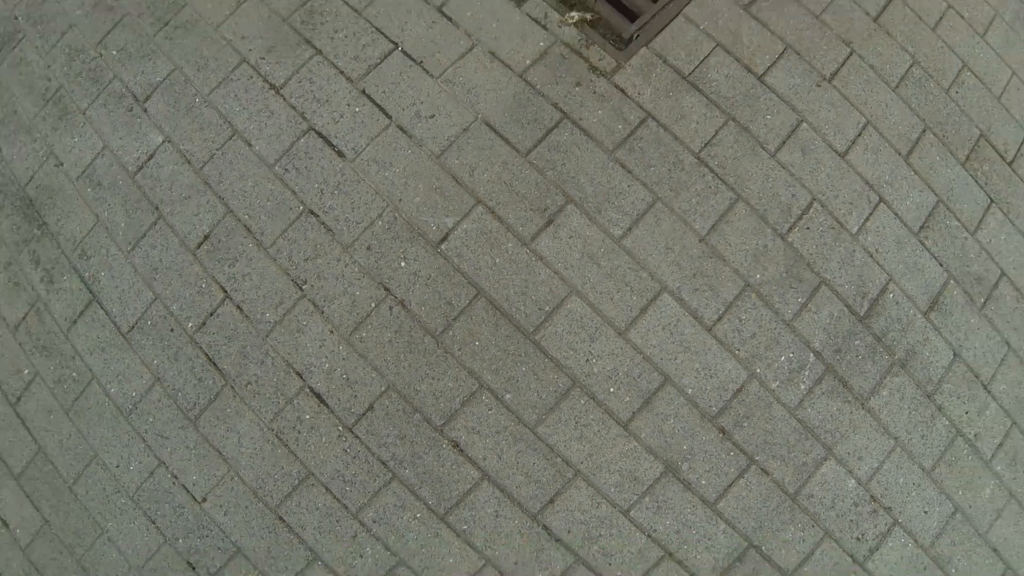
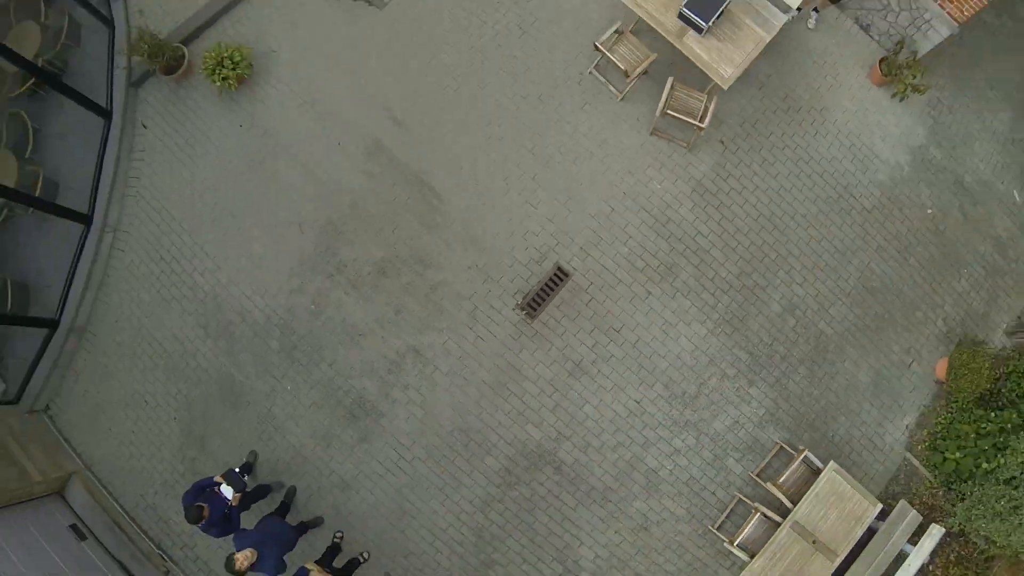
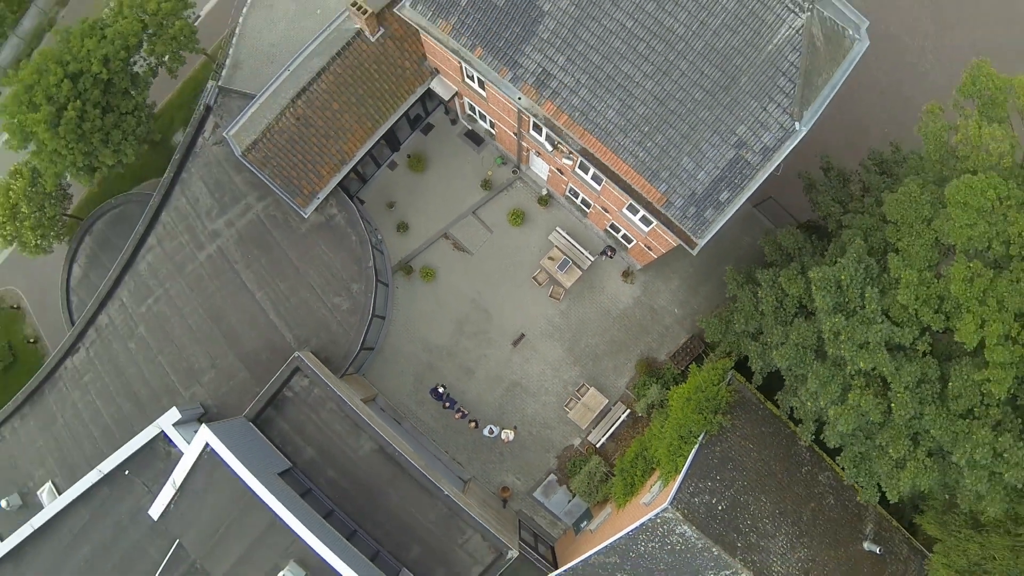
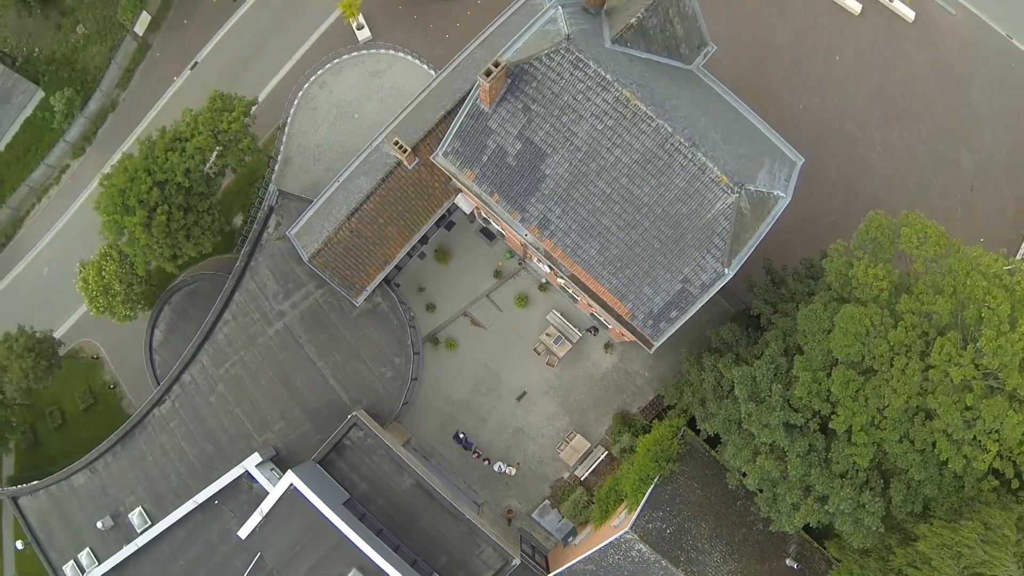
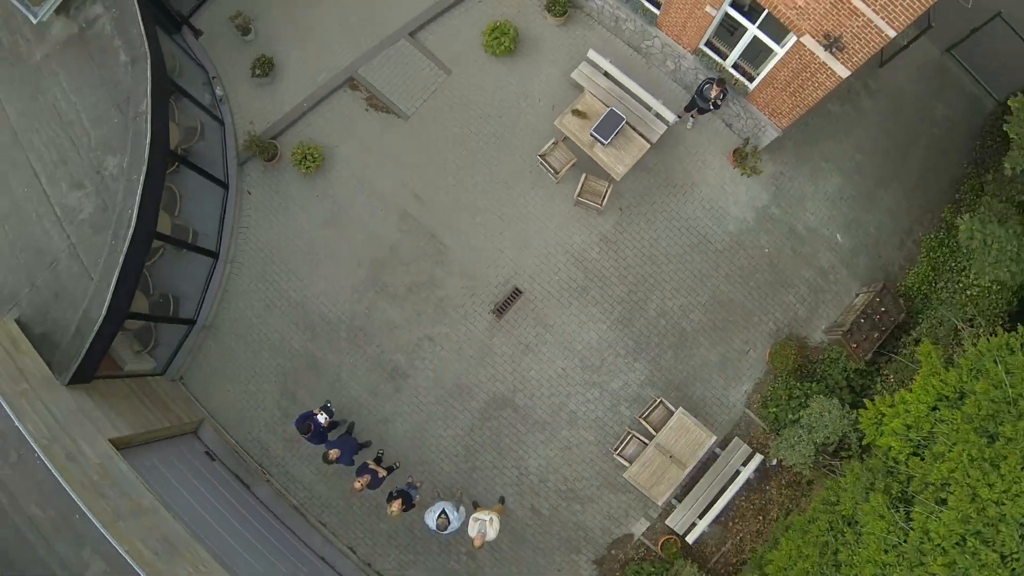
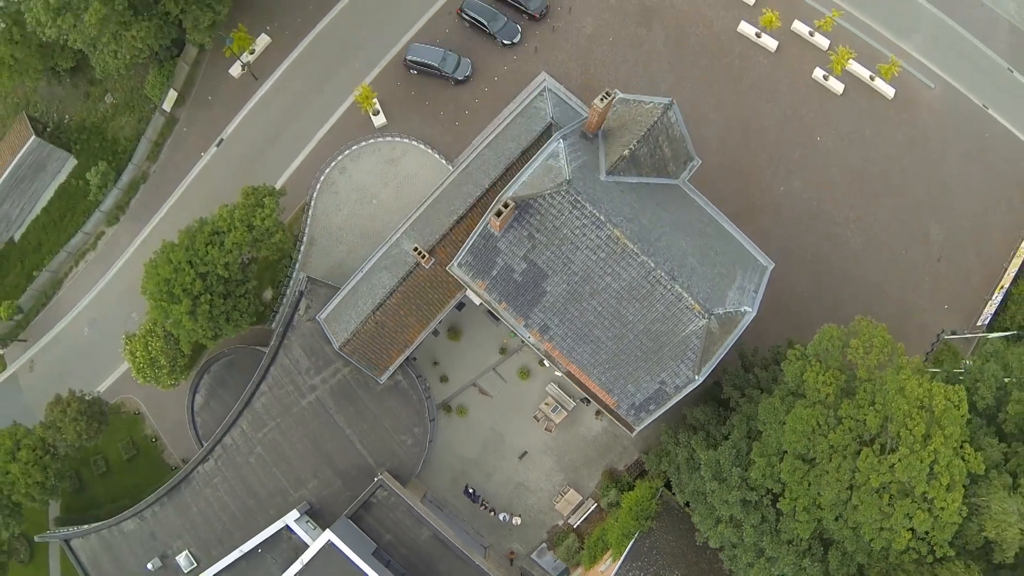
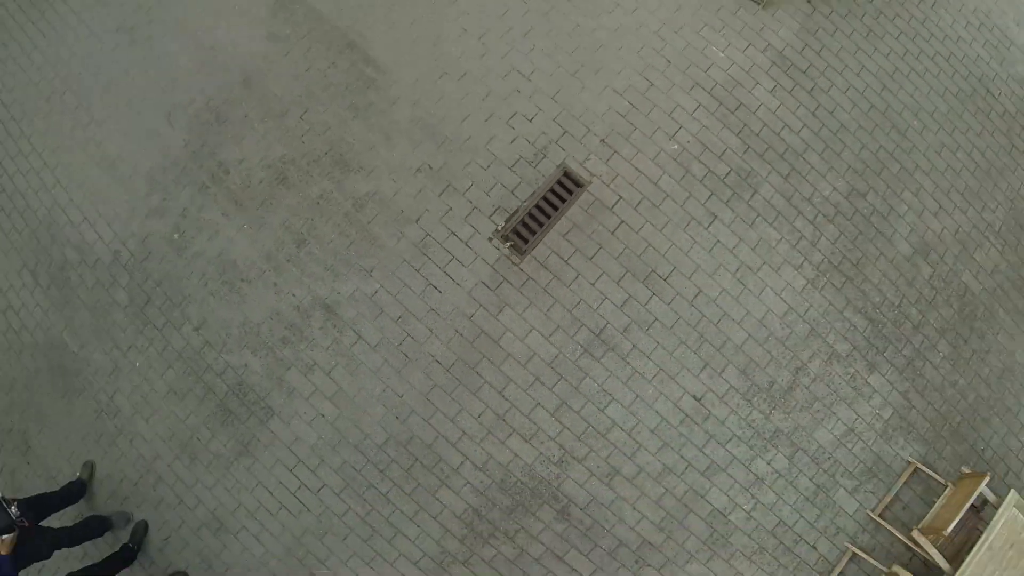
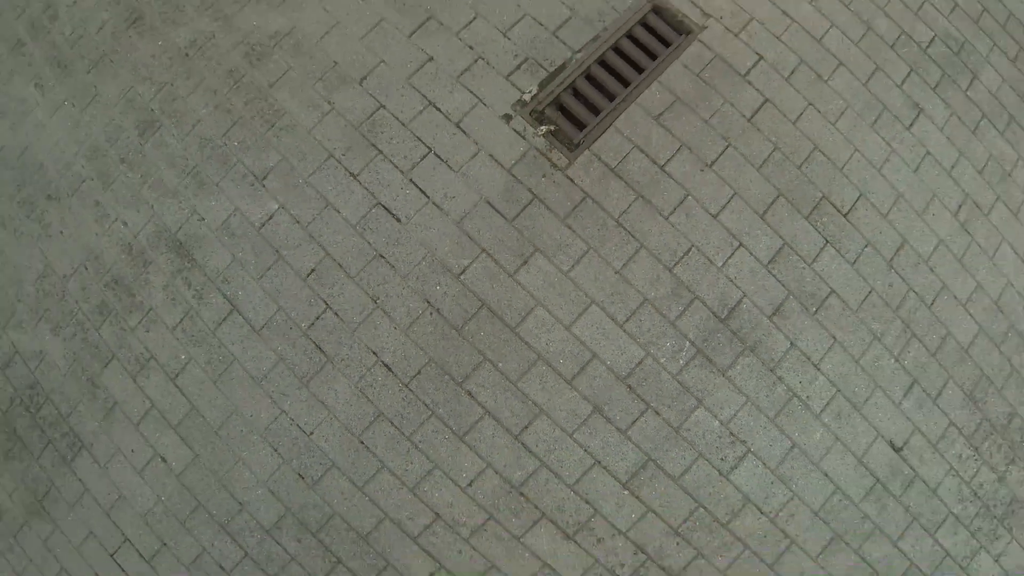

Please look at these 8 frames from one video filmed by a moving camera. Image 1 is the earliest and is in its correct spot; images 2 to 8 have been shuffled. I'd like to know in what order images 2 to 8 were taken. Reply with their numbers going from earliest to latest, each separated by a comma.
8, 7, 2, 5, 3, 4, 6
